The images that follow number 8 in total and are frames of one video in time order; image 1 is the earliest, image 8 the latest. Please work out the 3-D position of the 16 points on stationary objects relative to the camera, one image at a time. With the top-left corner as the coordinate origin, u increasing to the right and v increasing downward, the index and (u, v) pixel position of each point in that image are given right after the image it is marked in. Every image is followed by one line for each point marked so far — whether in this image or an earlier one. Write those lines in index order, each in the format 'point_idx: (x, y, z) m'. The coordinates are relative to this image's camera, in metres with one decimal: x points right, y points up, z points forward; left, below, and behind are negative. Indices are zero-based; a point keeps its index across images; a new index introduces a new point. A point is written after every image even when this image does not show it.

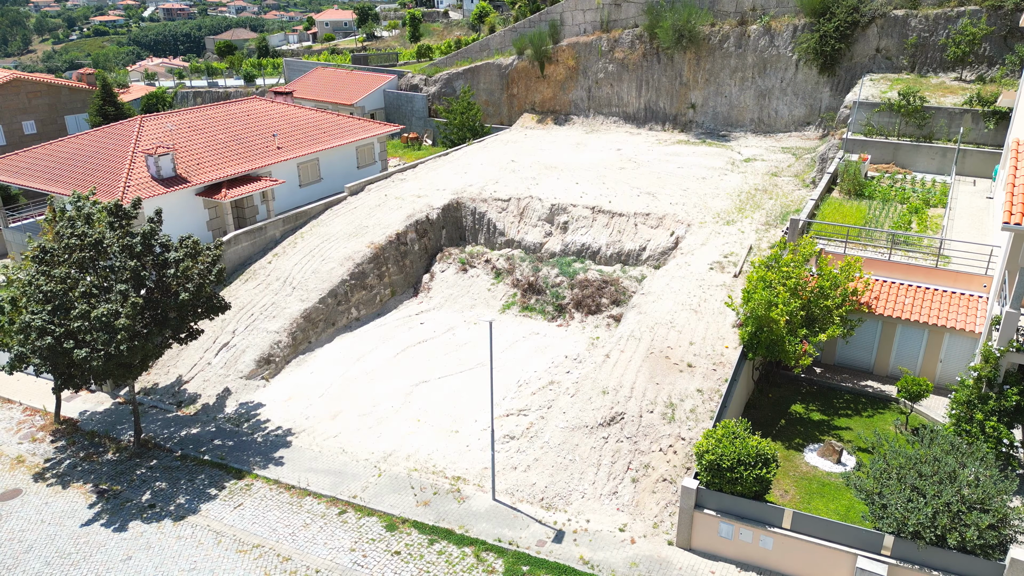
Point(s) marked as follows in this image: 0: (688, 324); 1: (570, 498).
0: (+4.7, -0.9, +19.5) m
1: (+1.3, -4.6, +16.2) m
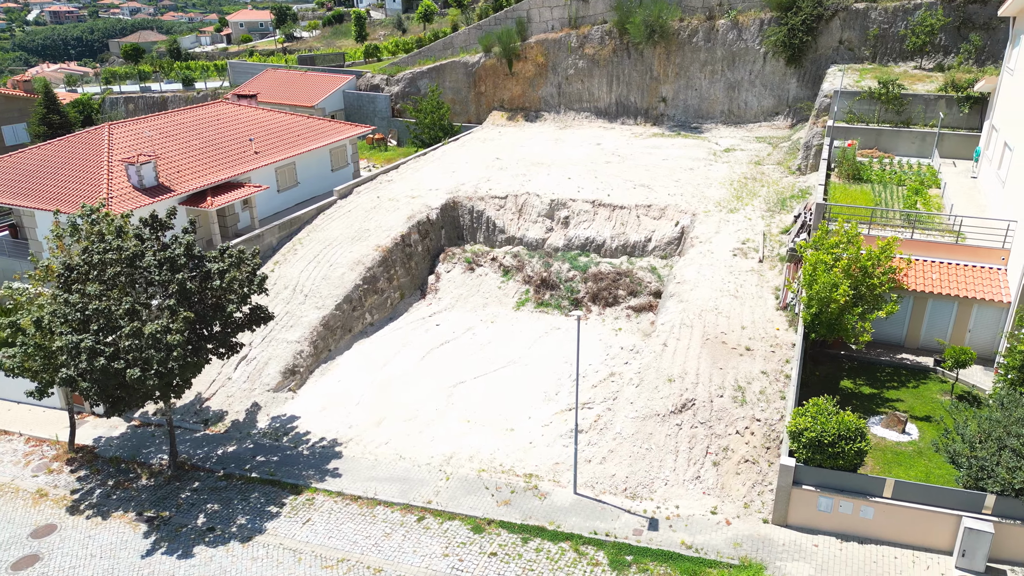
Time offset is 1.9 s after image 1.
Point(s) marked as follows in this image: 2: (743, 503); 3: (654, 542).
0: (+6.0, -0.6, +20.0) m
1: (+3.1, -4.4, +16.4) m
2: (+4.9, -4.5, +15.6) m
3: (+2.9, -5.2, +15.1) m
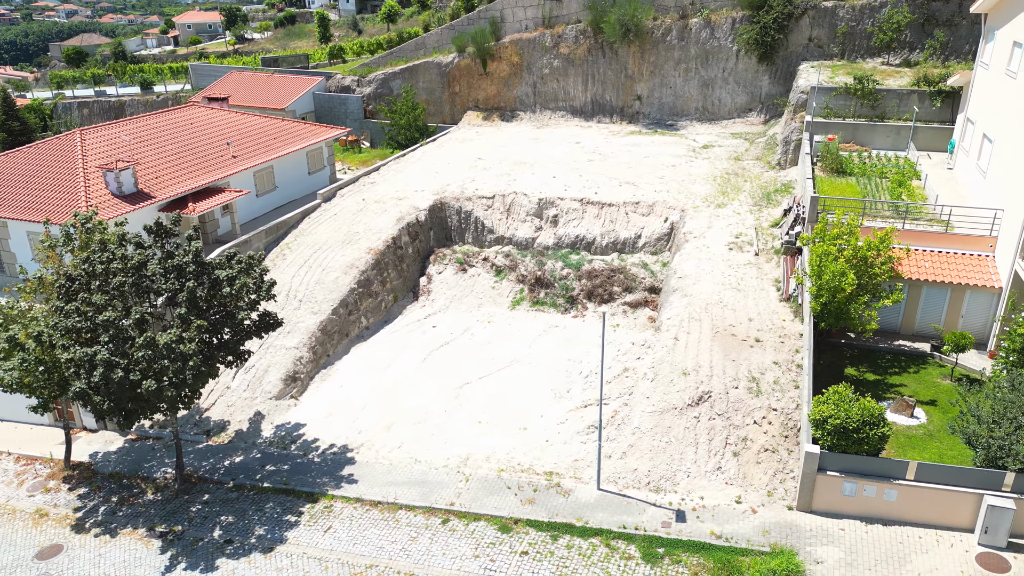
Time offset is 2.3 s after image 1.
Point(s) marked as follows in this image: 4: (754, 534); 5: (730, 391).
0: (+6.2, -0.4, +20.4) m
1: (+3.7, -4.3, +16.6) m
2: (+5.5, -4.4, +15.9) m
3: (+3.6, -5.1, +15.3) m
4: (+4.9, -5.0, +15.0) m
5: (+5.2, -2.4, +17.6) m
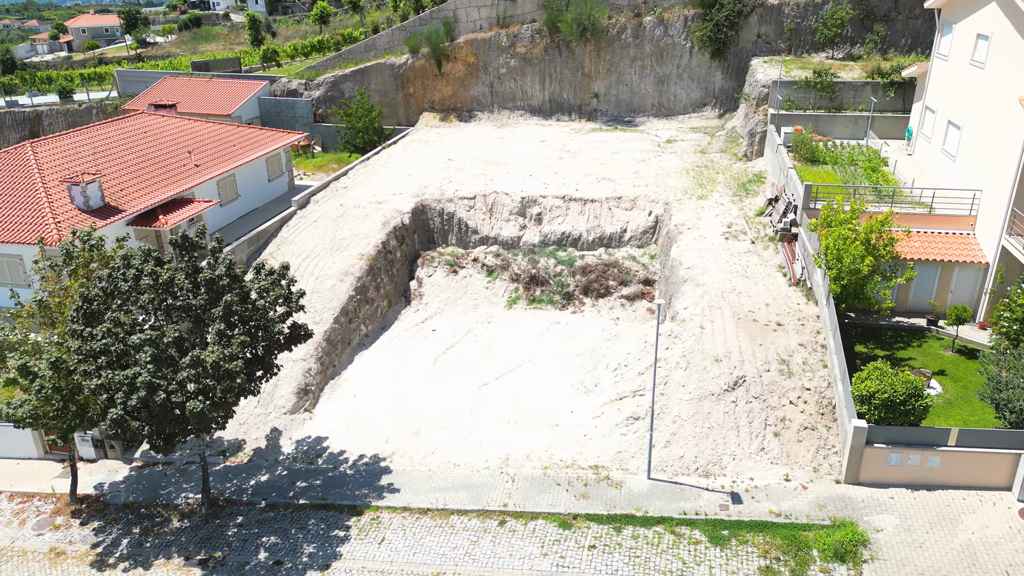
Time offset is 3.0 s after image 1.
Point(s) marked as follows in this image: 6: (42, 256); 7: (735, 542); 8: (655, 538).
0: (+6.8, 0.0, +21.1) m
1: (+4.9, -4.0, +17.1) m
2: (+6.7, -4.0, +16.6) m
3: (+5.0, -4.8, +15.8) m
4: (+6.3, -4.7, +15.7) m
5: (+6.2, -2.1, +18.3) m
6: (-11.8, +0.8, +18.5) m
7: (+4.6, -5.2, +15.2) m
8: (+3.0, -5.3, +15.5) m
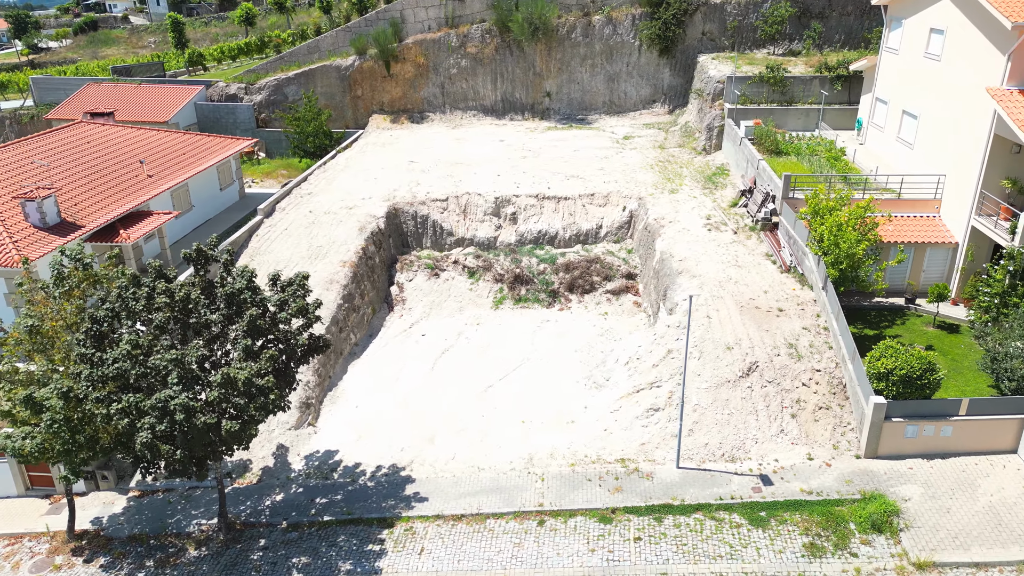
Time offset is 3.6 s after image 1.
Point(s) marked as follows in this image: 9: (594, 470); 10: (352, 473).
0: (+6.9, +0.3, +21.9) m
1: (+5.6, -3.8, +17.7) m
2: (+7.5, -3.7, +17.4) m
3: (+5.9, -4.6, +16.4) m
4: (+7.2, -4.4, +16.4) m
5: (+6.7, -1.8, +19.0) m
6: (-11.3, +0.2, +17.2) m
7: (+5.6, -5.0, +15.7) m
8: (+4.0, -5.1, +15.9) m
9: (+2.0, -4.4, +17.8) m
10: (-4.1, -4.7, +18.9) m
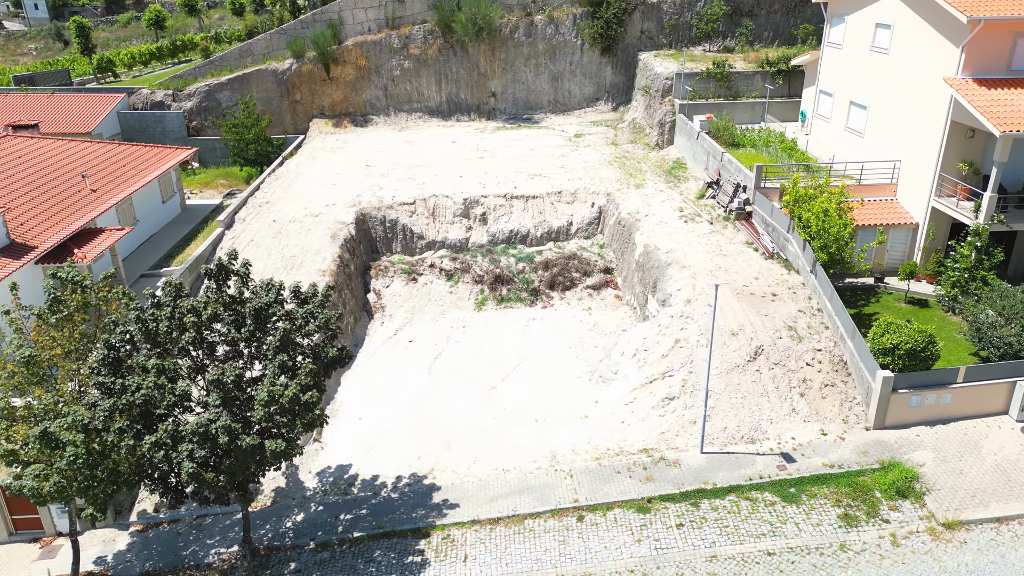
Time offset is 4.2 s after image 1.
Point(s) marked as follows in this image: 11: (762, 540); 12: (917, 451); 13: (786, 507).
0: (+6.8, +0.7, +22.6) m
1: (+6.2, -3.5, +18.4) m
2: (+8.1, -3.3, +18.3) m
3: (+6.7, -4.2, +17.1) m
4: (+8.0, -3.9, +17.3) m
5: (+7.1, -1.4, +19.8) m
6: (-10.7, -0.4, +15.8) m
7: (+6.5, -4.6, +16.4) m
8: (+4.9, -4.8, +16.4) m
9: (+2.6, -4.3, +18.0) m
10: (-3.5, -4.9, +18.4) m
11: (+5.2, -5.3, +15.5) m
12: (+9.4, -3.8, +17.1) m
13: (+6.0, -4.8, +16.2) m
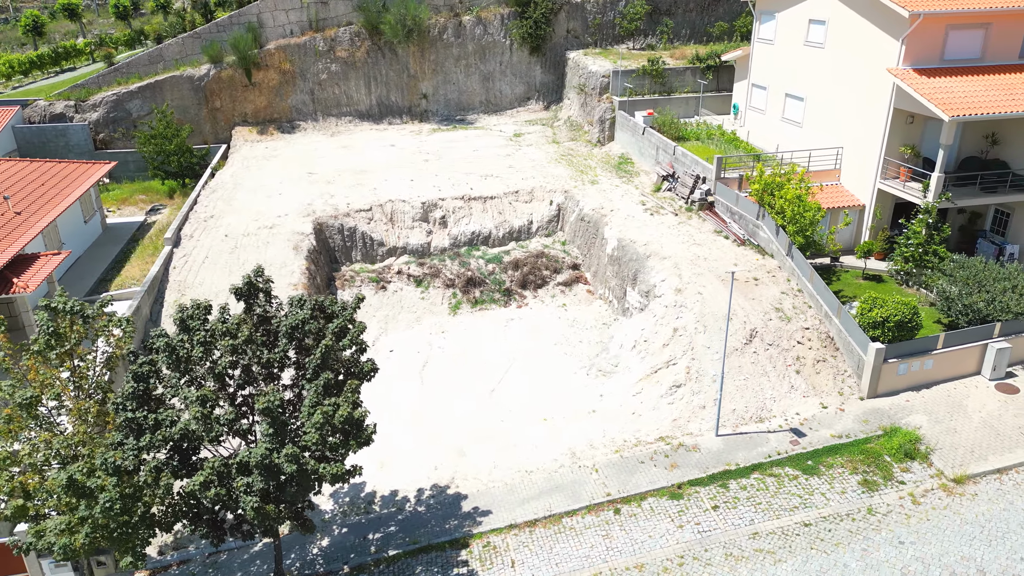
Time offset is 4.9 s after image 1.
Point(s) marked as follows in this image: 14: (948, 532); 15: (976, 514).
0: (+6.3, +1.1, +23.5) m
1: (+6.7, -3.1, +19.2) m
2: (+8.5, -2.8, +19.4) m
3: (+7.3, -3.8, +18.0) m
4: (+8.6, -3.4, +18.4) m
5: (+7.1, -1.0, +20.7) m
6: (-9.9, -1.0, +14.2) m
7: (+7.3, -4.2, +17.3) m
8: (+5.7, -4.5, +17.1) m
9: (+3.2, -4.1, +18.4) m
10: (-2.9, -5.2, +17.9) m
11: (+6.2, -4.9, +16.2) m
12: (+9.9, -3.2, +18.4) m
13: (+6.8, -4.4, +17.0) m
14: (+9.0, -5.0, +15.2) m
15: (+9.8, -4.8, +15.6) m
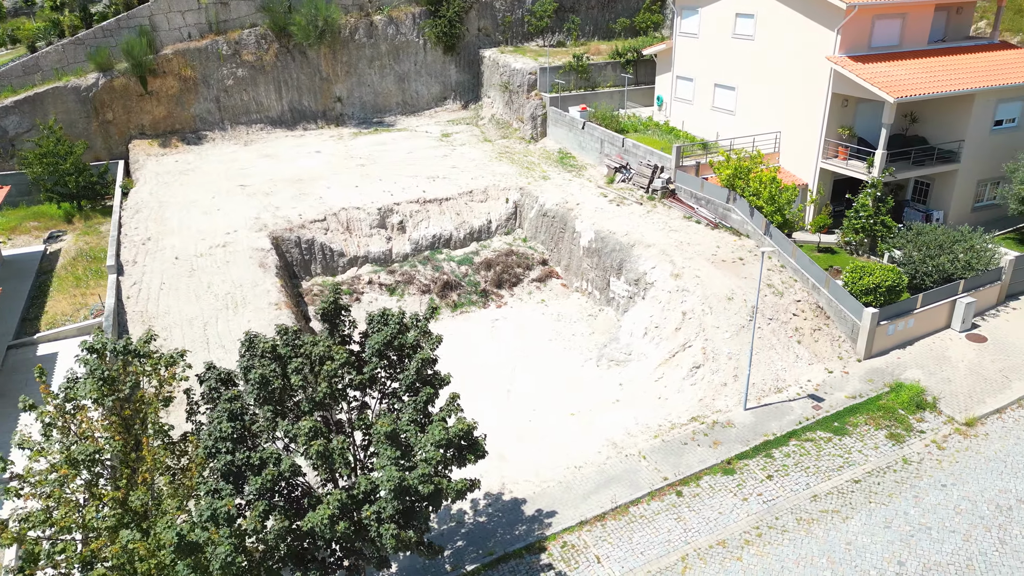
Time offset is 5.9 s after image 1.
0: (+5.9, +1.6, +24.5) m
1: (+7.4, -2.4, +20.3) m
2: (+9.2, -2.0, +20.9) m
3: (+8.4, -3.1, +19.3) m
4: (+9.6, -2.6, +19.9) m
5: (+7.5, -0.4, +21.9) m
6: (-8.0, -1.8, +12.3) m
7: (+8.5, -3.5, +18.6) m
8: (+7.0, -3.9, +18.1) m
9: (+4.3, -3.7, +18.9) m
10: (-1.4, -5.3, +17.2) m
11: (+7.7, -4.3, +17.3) m
12: (+10.8, -2.3, +20.2) m
13: (+8.1, -3.7, +18.2) m
14: (+10.6, -4.2, +16.8) m
15: (+11.3, -3.8, +17.4) m
